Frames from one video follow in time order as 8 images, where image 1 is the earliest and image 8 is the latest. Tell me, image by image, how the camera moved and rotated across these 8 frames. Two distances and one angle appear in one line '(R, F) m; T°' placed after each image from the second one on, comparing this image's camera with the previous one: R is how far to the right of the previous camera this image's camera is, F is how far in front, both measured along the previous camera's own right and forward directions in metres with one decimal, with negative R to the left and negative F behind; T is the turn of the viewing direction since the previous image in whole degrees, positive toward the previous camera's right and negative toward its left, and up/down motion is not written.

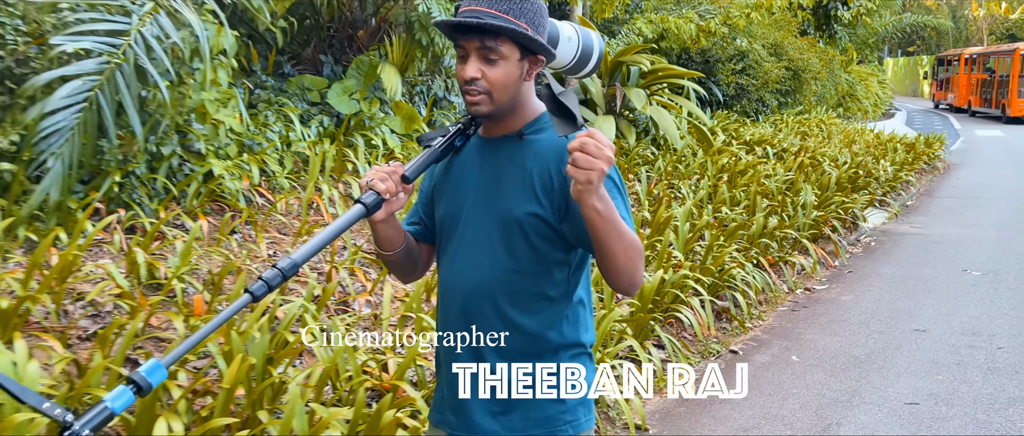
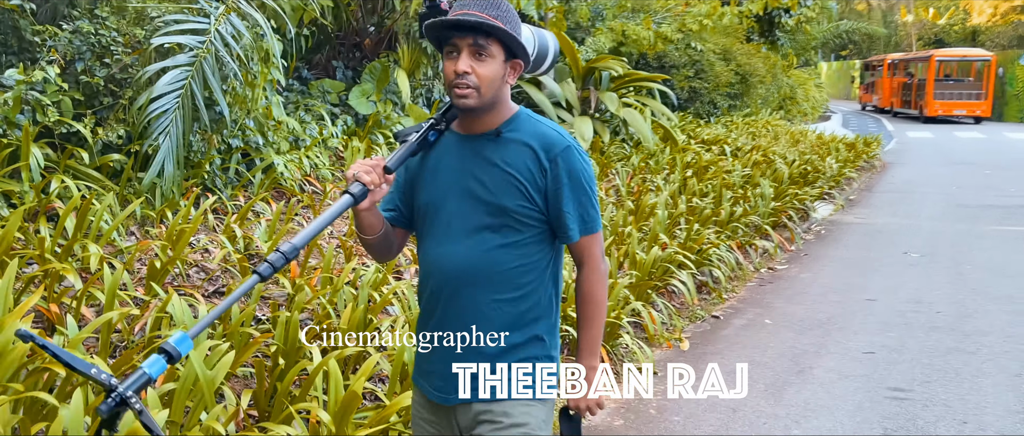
(-0.5, -0.8) m; +4°
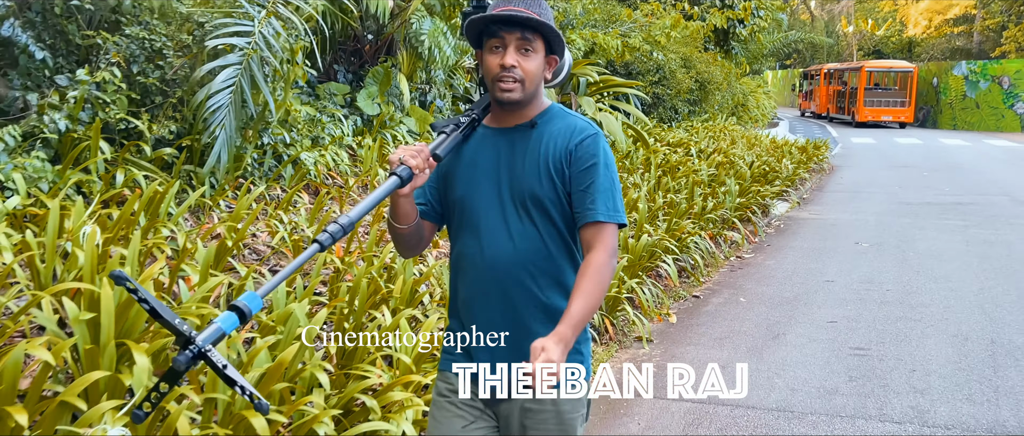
(-0.4, -0.6) m; +3°
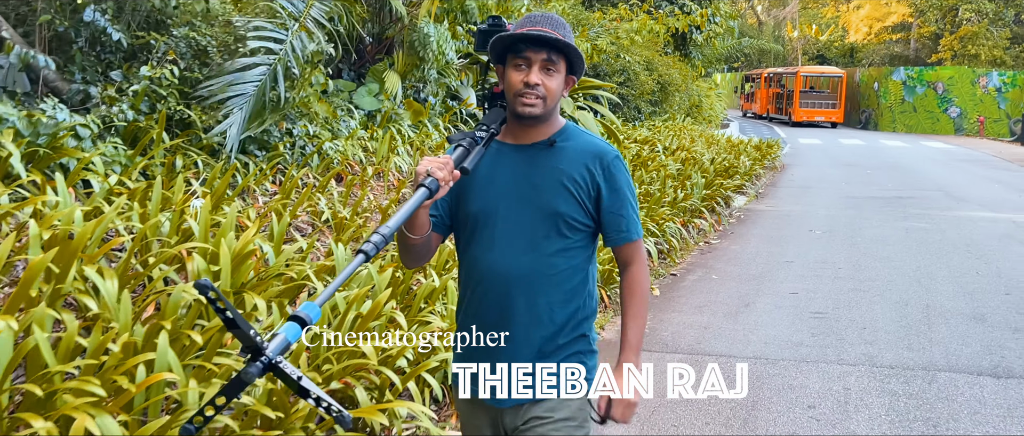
(-0.5, -0.8) m; +4°
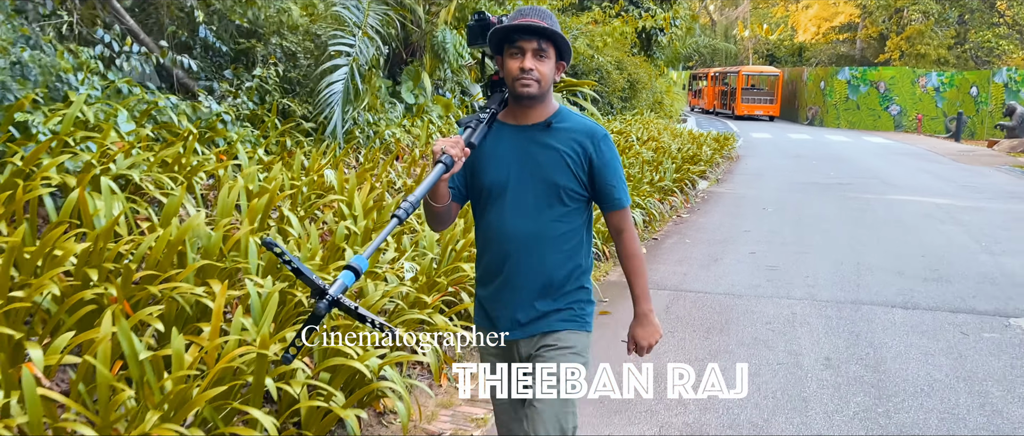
(-0.6, -1.6) m; +3°
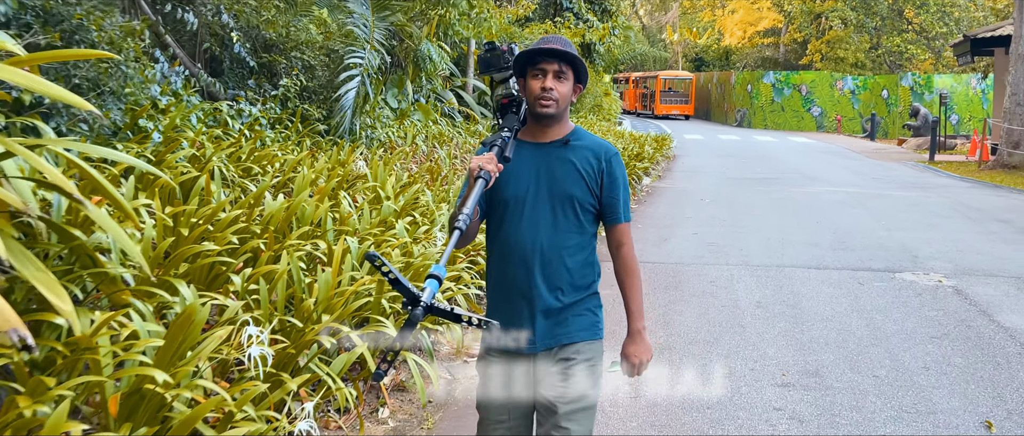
(-0.6, -1.4) m; +5°
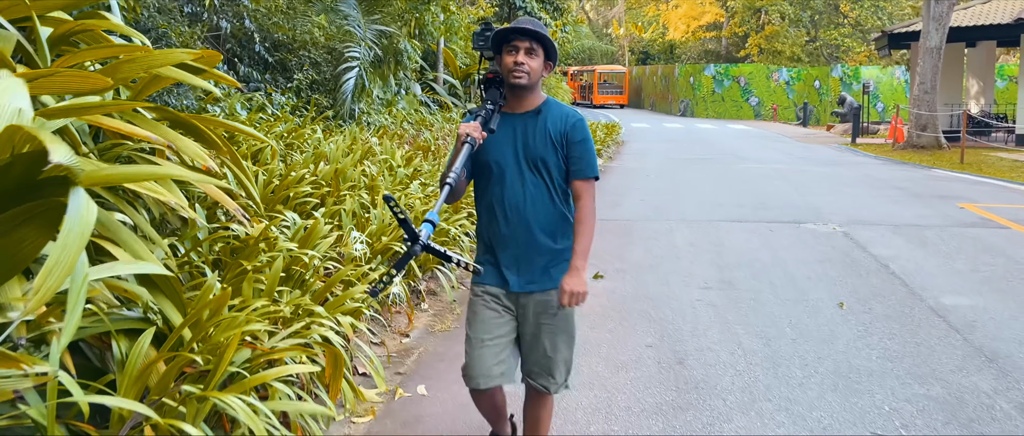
(-0.4, -1.8) m; +4°
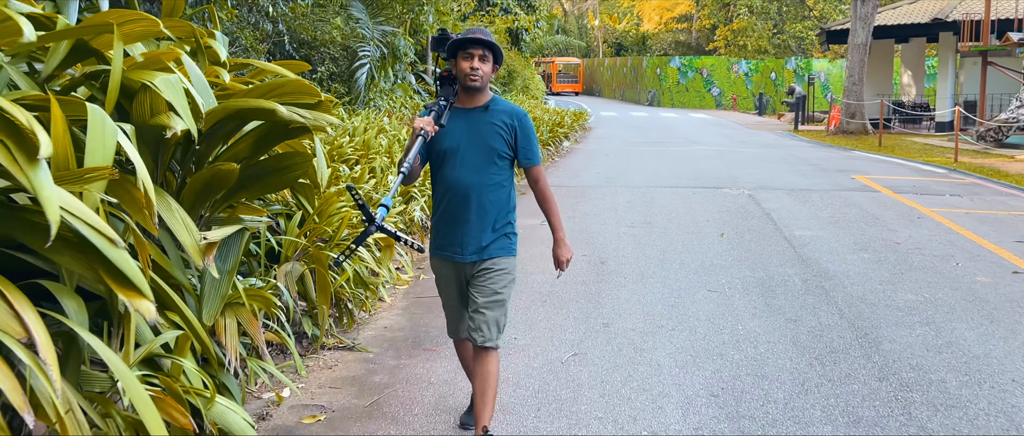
(0.0, -2.6) m; +2°
